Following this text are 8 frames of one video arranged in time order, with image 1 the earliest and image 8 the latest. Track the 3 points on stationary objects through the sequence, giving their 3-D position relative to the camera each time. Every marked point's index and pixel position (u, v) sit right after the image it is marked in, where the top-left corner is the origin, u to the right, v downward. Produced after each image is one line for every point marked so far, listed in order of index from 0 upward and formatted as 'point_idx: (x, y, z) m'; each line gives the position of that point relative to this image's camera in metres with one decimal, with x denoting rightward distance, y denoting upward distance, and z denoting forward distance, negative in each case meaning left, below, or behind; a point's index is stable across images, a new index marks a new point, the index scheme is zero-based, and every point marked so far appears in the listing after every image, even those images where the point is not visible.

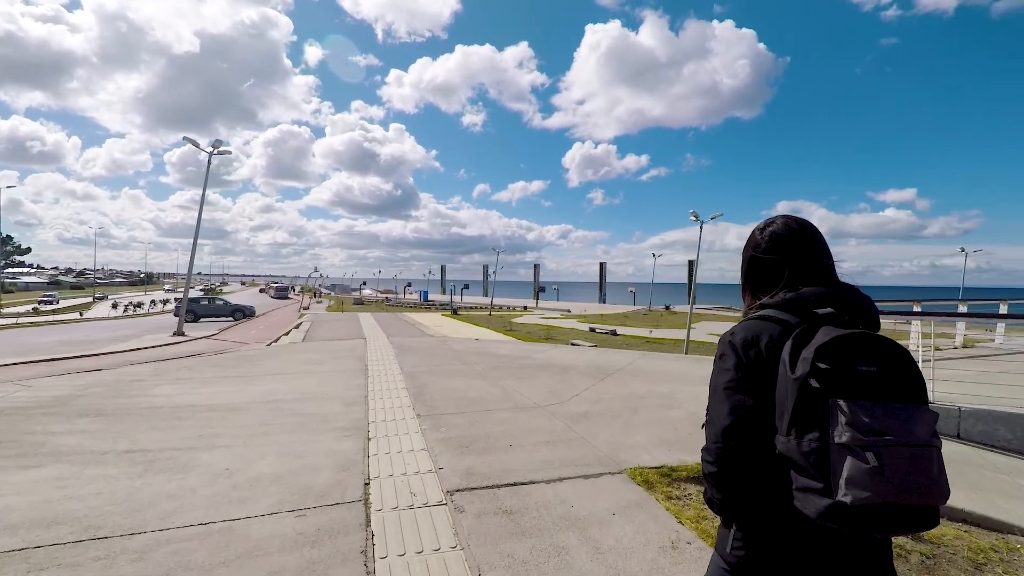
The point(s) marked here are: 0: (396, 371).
0: (-1.6, -1.2, +6.8) m
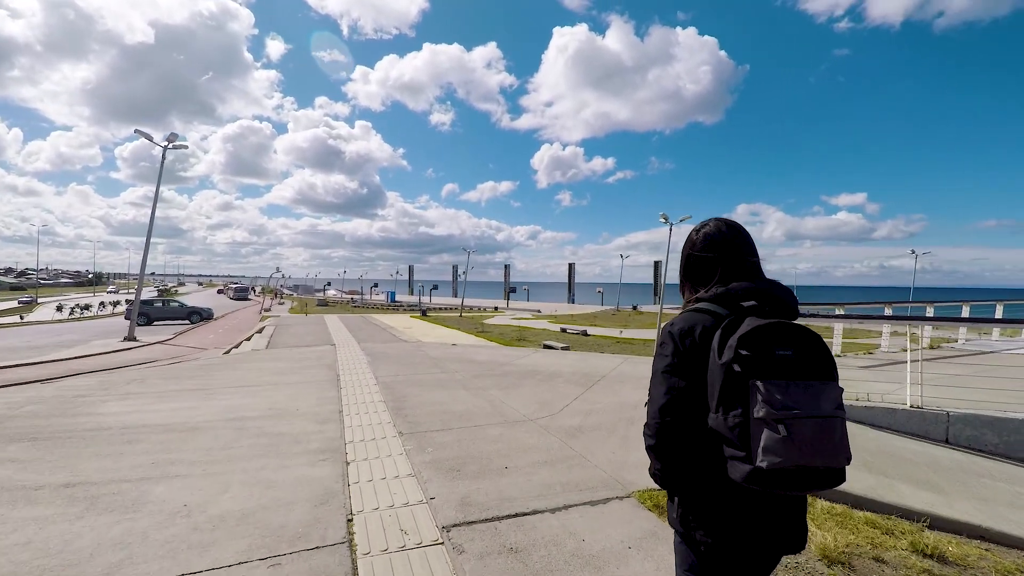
0: (-1.8, -1.2, +6.4) m
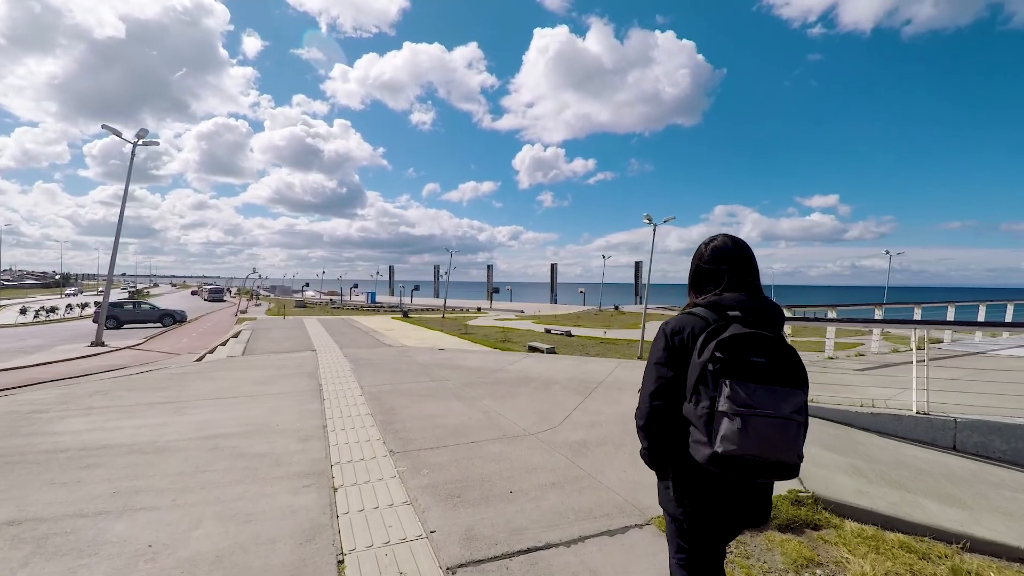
0: (-1.9, -1.3, +6.0) m
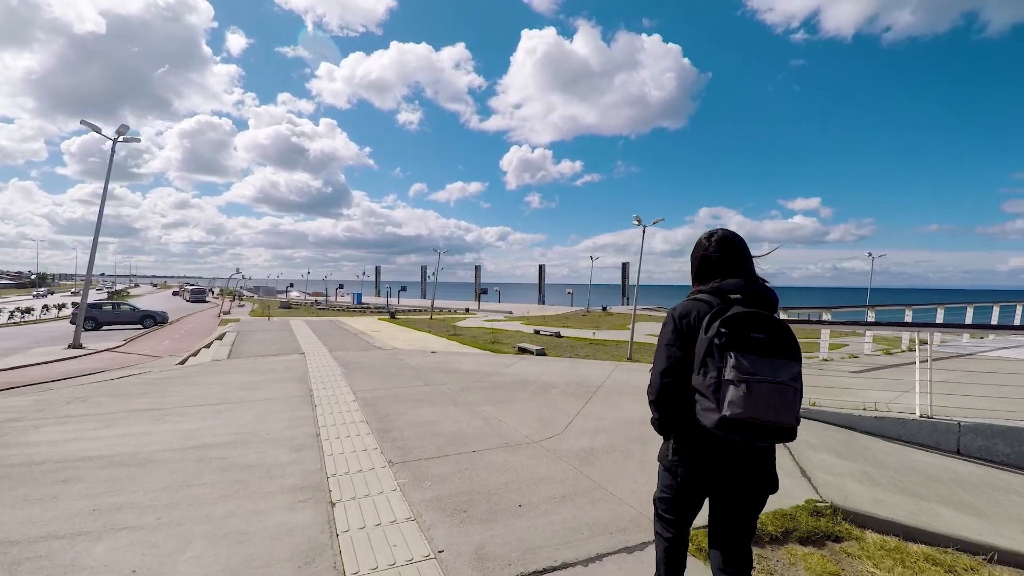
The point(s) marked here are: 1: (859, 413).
0: (-1.9, -1.3, +5.8) m
1: (+3.8, -1.4, +5.4) m
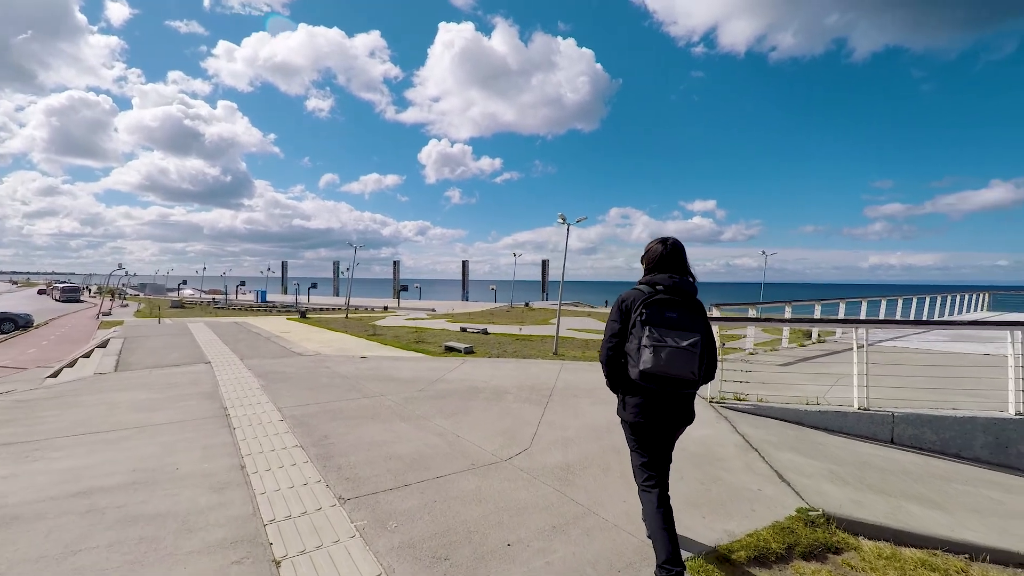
0: (-2.4, -1.3, +5.0) m
1: (+3.3, -1.3, +5.6) m
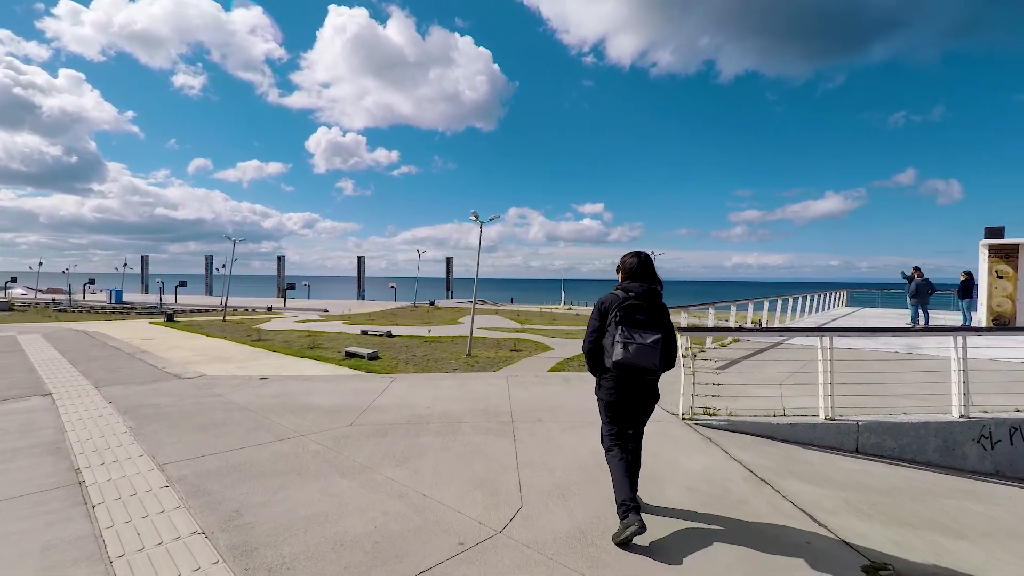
0: (-2.6, -1.4, +3.6) m
1: (+2.8, -1.4, +5.3) m
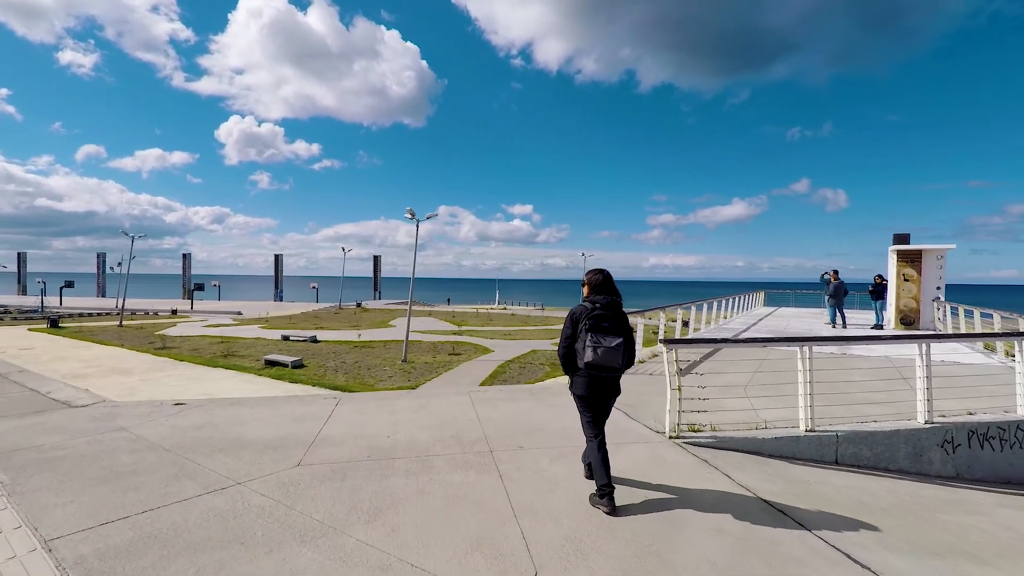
0: (-2.6, -1.5, +2.7) m
1: (+2.6, -1.5, +5.2) m
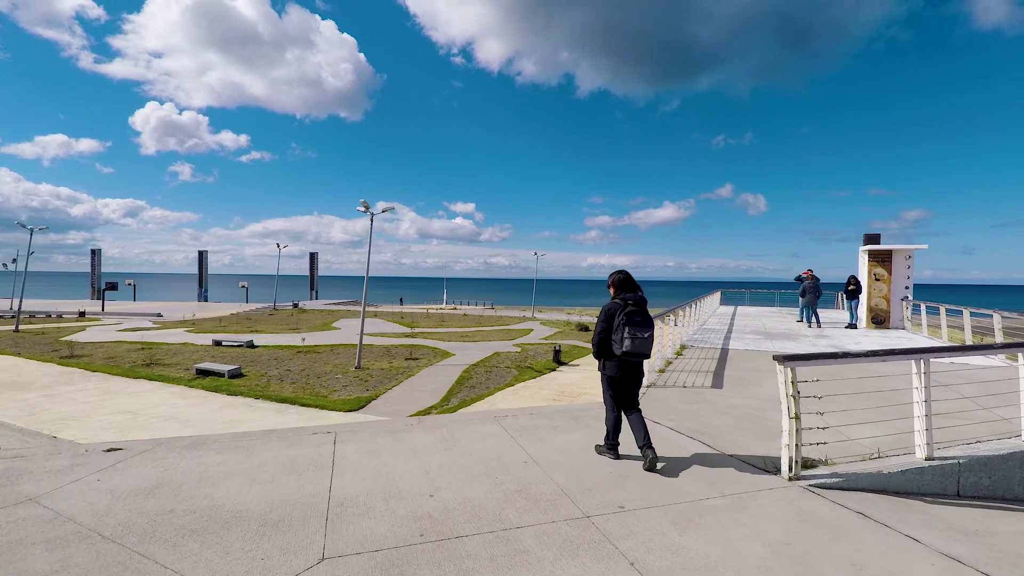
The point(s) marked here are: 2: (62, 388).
0: (-1.6, -1.6, +1.2) m
1: (+3.2, -1.6, +4.3) m
2: (-12.1, -2.8, +13.4) m
